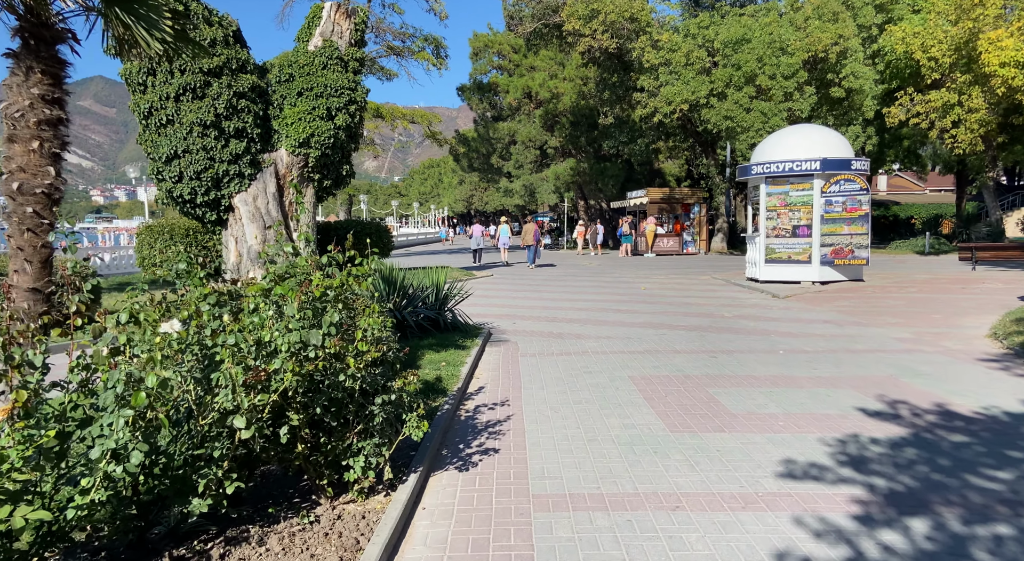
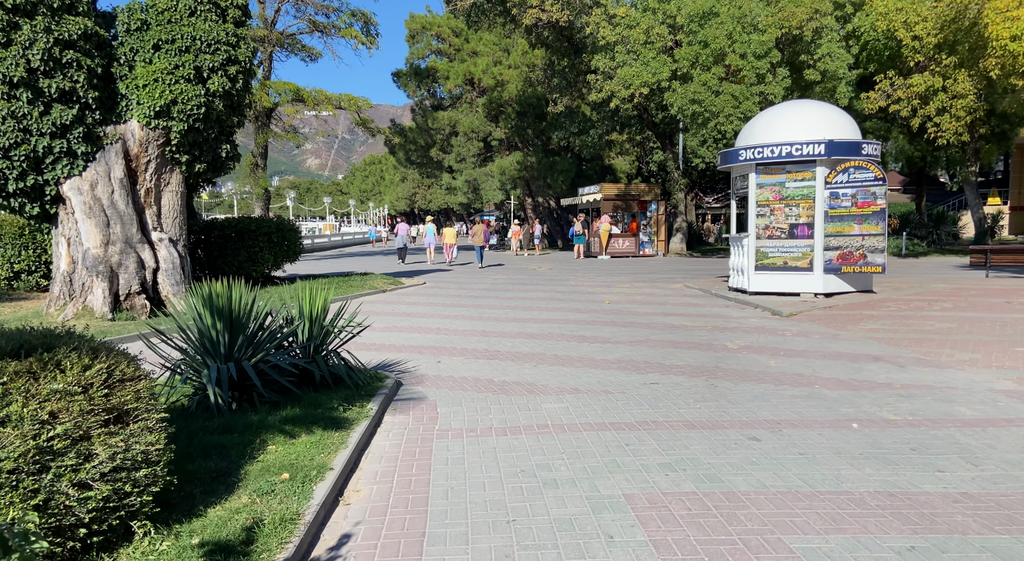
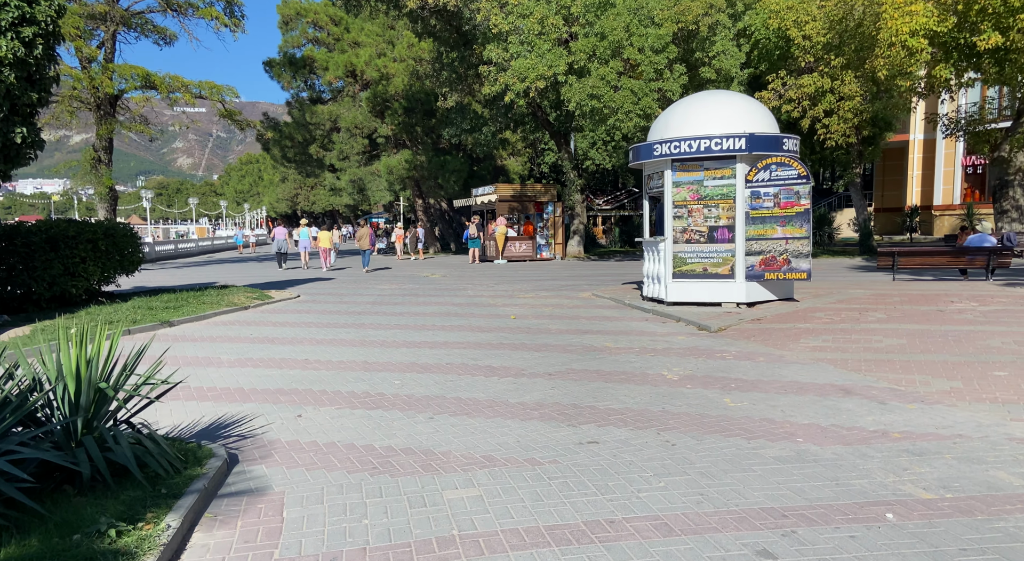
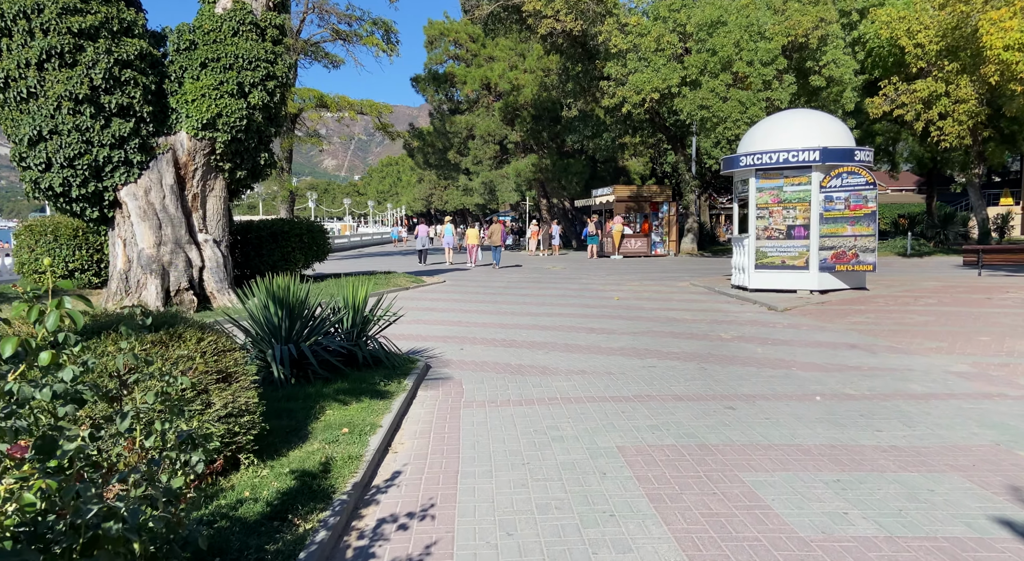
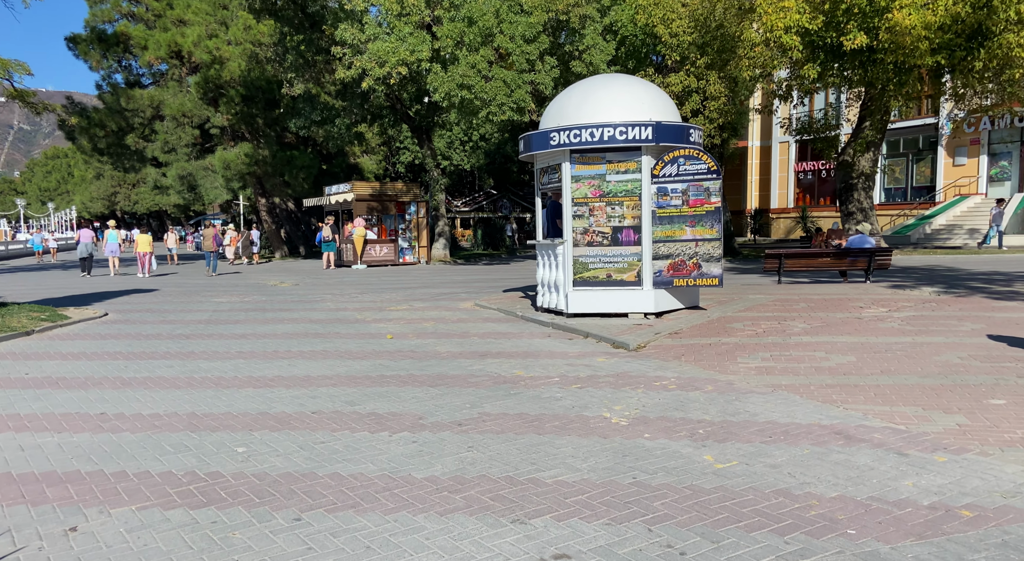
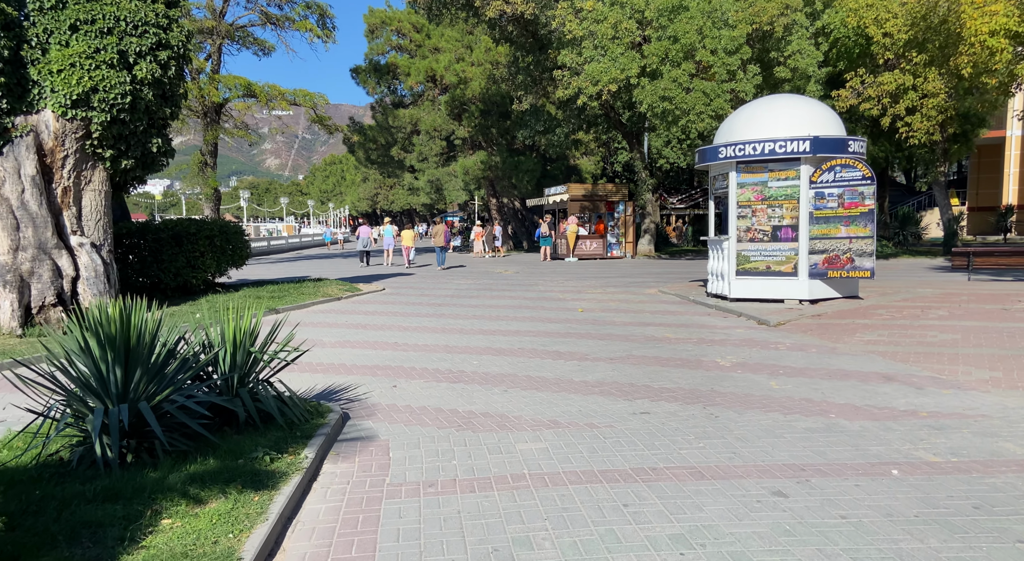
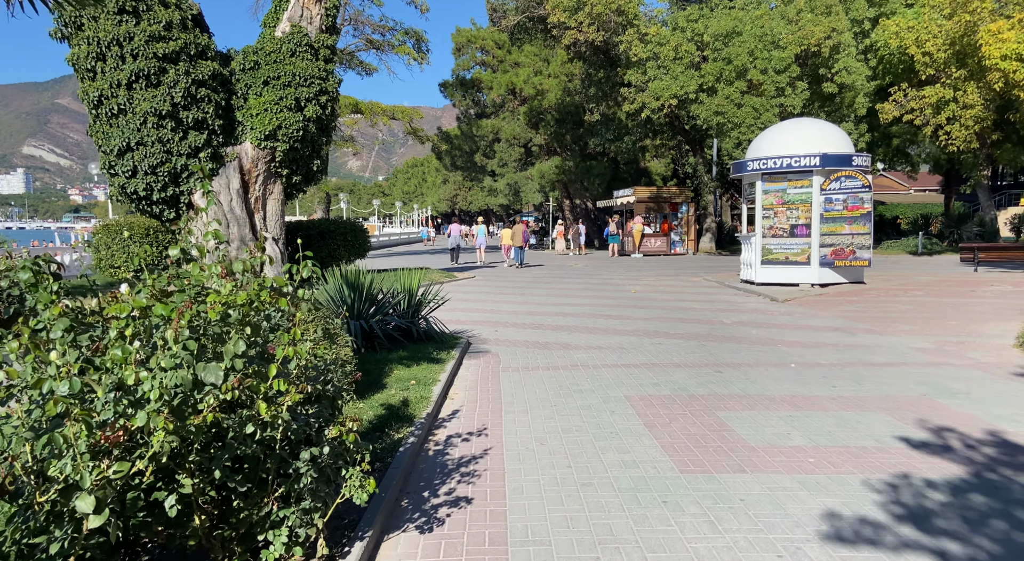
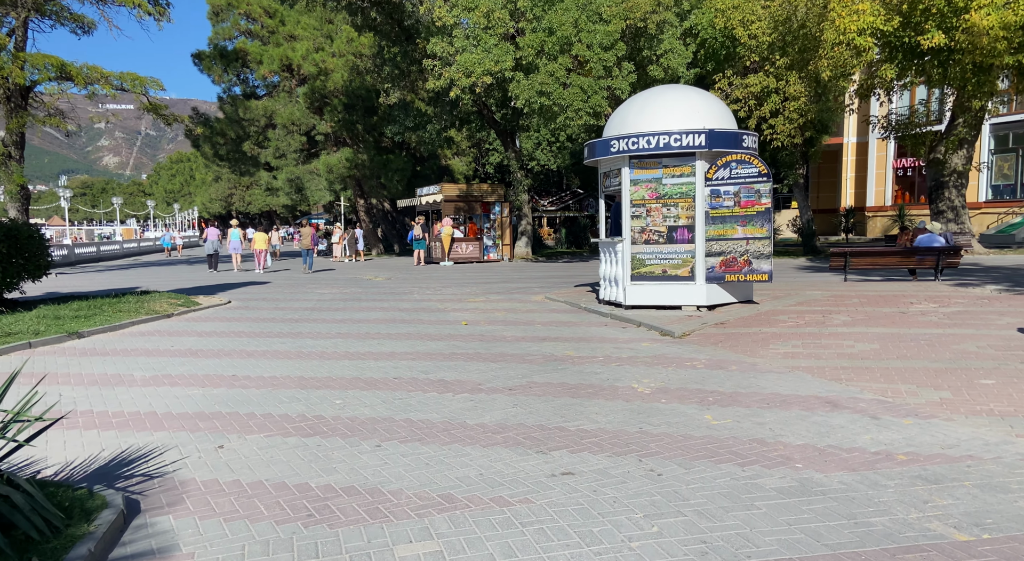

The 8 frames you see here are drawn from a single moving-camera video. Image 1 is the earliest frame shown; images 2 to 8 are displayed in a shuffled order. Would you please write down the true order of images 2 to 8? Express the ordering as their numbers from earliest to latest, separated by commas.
7, 4, 2, 6, 3, 8, 5
